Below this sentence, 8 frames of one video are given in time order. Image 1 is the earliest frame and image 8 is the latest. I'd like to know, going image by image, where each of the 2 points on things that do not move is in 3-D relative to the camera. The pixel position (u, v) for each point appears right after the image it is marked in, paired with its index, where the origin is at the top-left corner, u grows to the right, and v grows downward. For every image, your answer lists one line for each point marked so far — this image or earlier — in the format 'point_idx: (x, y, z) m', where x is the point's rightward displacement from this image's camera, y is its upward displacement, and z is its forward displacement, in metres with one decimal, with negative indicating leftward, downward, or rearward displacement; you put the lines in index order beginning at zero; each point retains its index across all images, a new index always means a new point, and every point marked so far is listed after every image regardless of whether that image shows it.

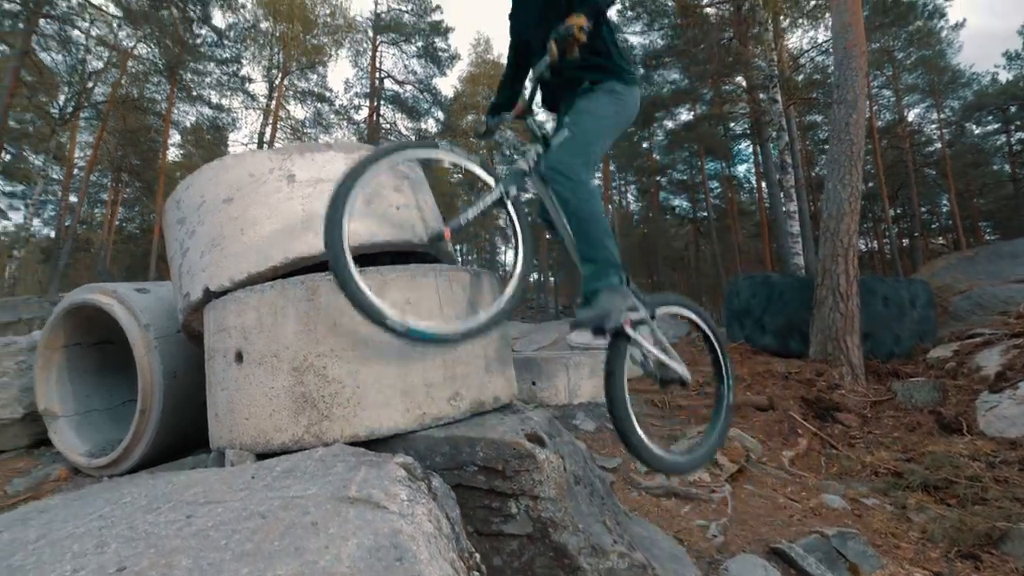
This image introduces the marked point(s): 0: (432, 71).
0: (-2.5, +6.9, +15.5) m
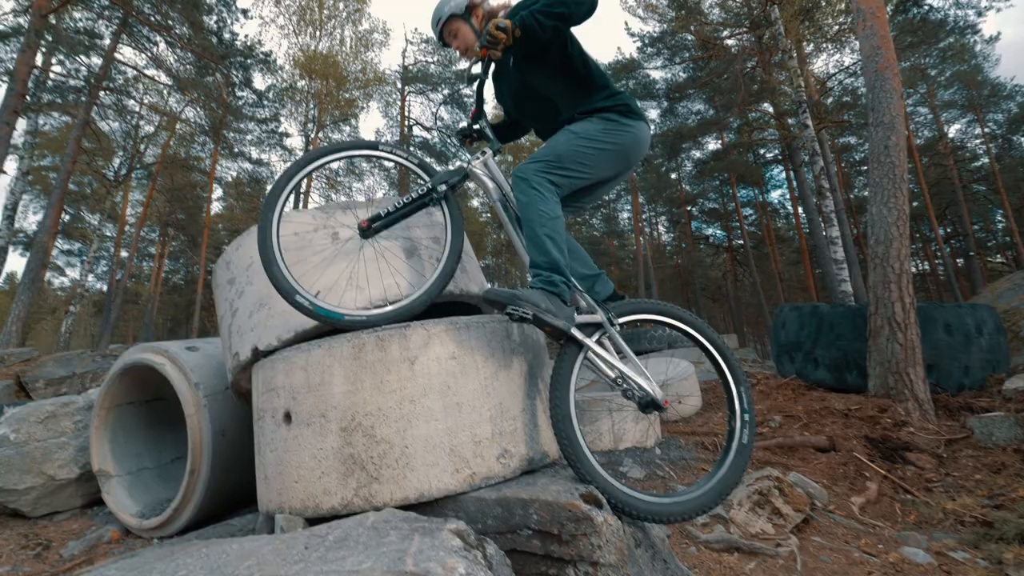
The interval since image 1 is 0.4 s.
0: (-1.7, +5.7, +16.0) m
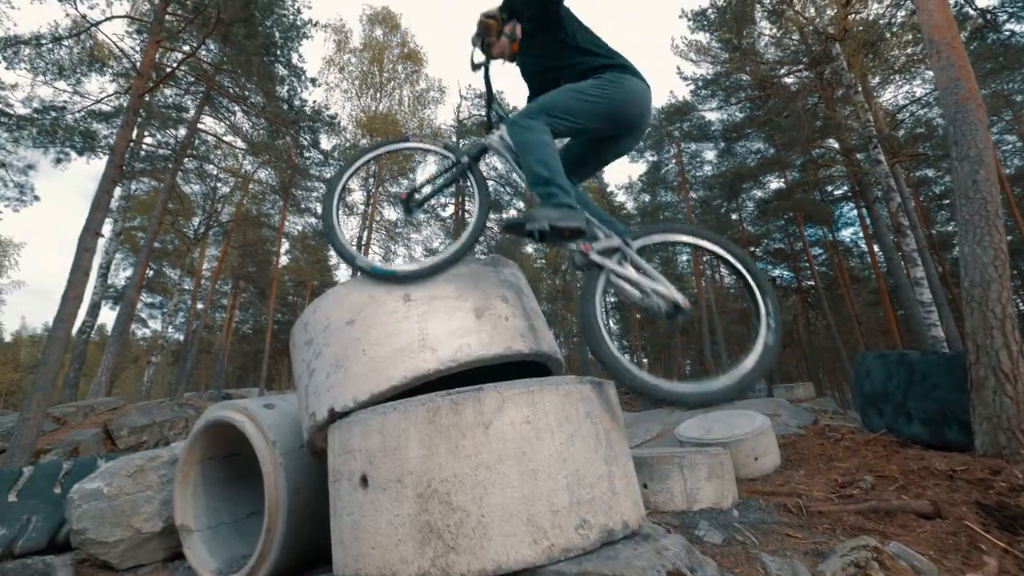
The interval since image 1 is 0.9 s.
0: (-0.1, +4.2, +16.5) m
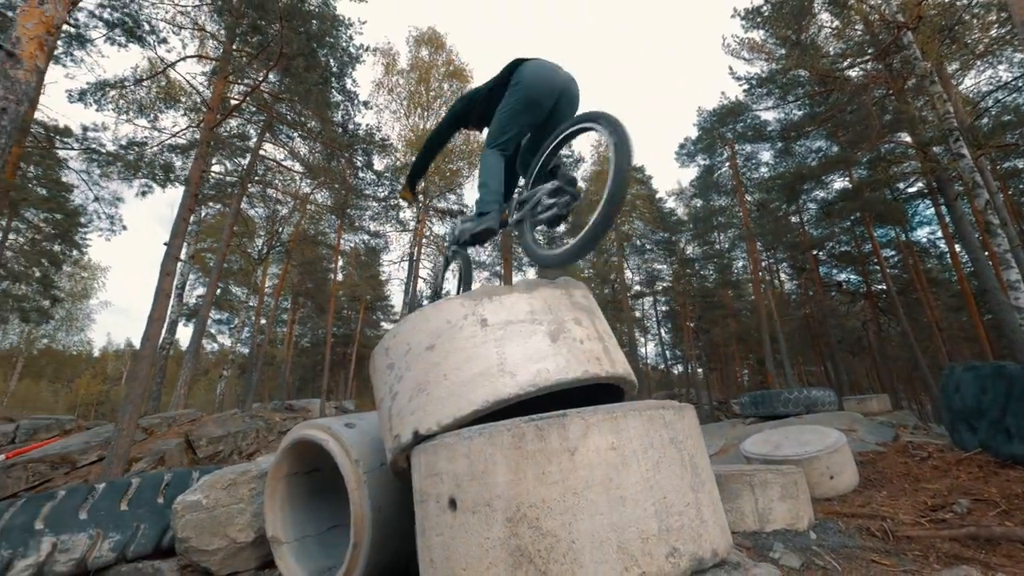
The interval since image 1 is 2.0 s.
0: (+1.5, +3.8, +16.6) m
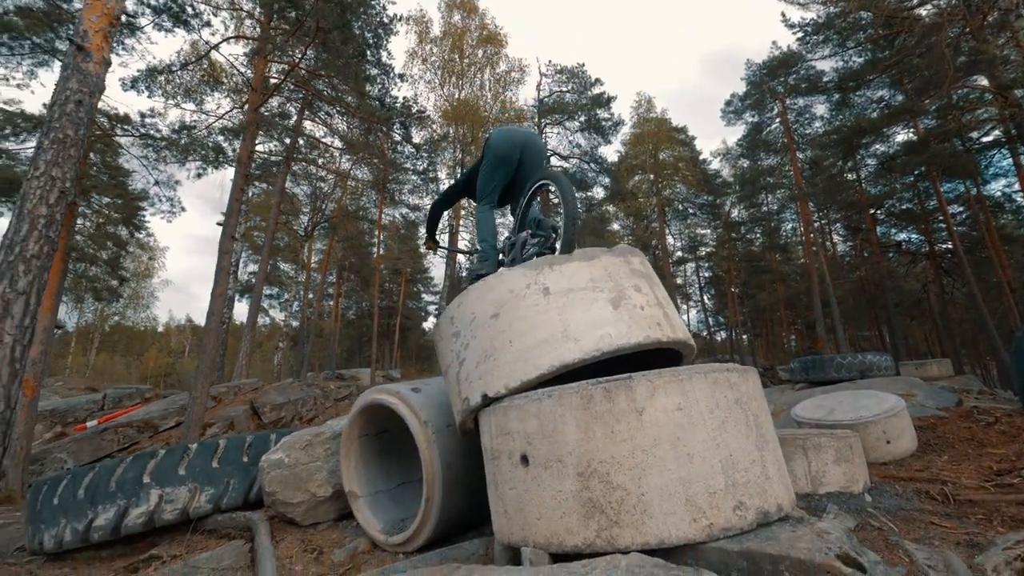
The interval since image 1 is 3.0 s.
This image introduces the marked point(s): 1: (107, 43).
0: (+2.8, +4.8, +16.3) m
1: (-4.2, +2.5, +5.1) m
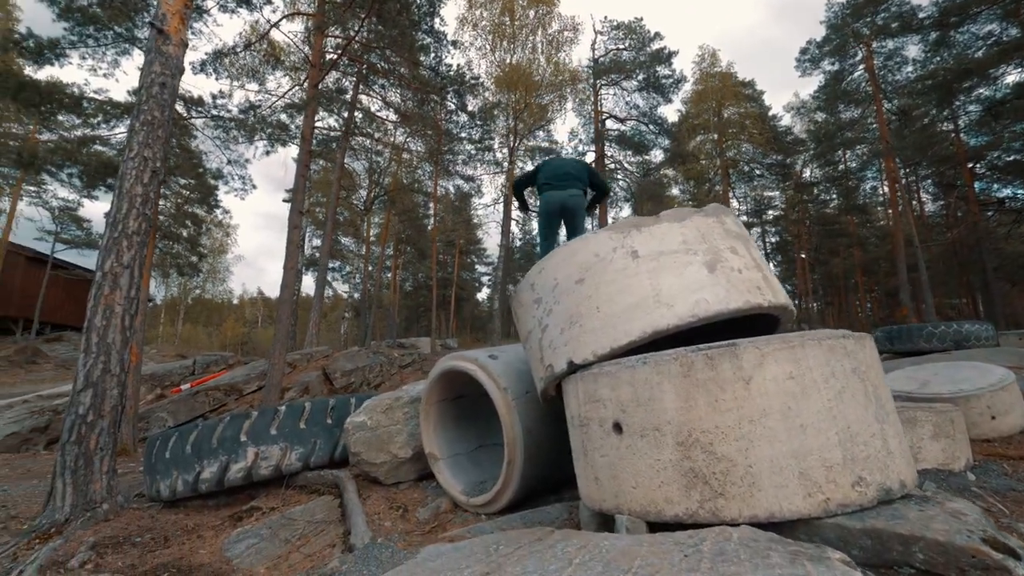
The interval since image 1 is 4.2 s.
0: (+4.6, +5.9, +15.5) m
1: (-3.5, +2.8, +5.3) m
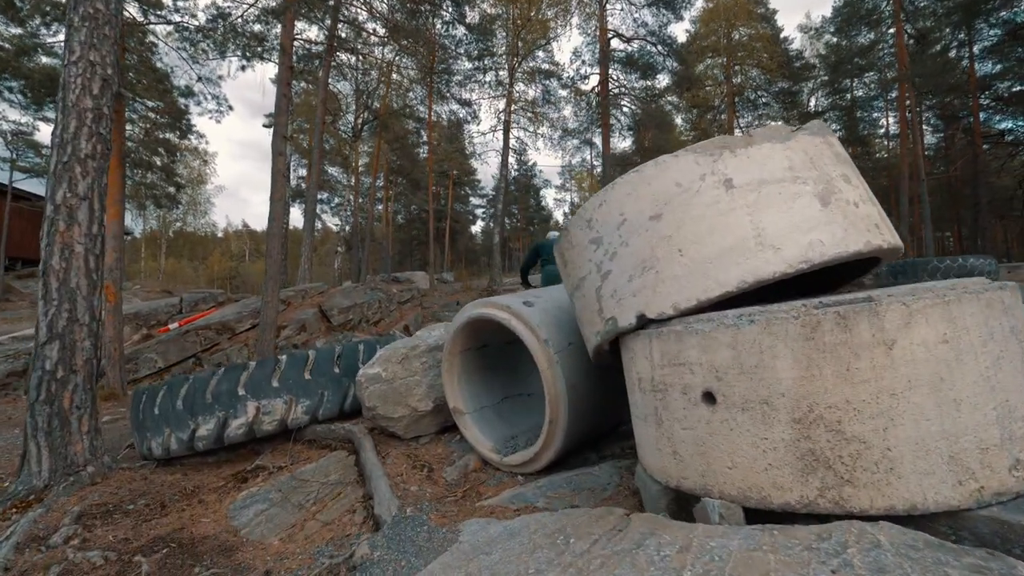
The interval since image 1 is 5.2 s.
0: (+4.6, +7.8, +14.1) m
1: (-3.3, +3.4, +4.3) m
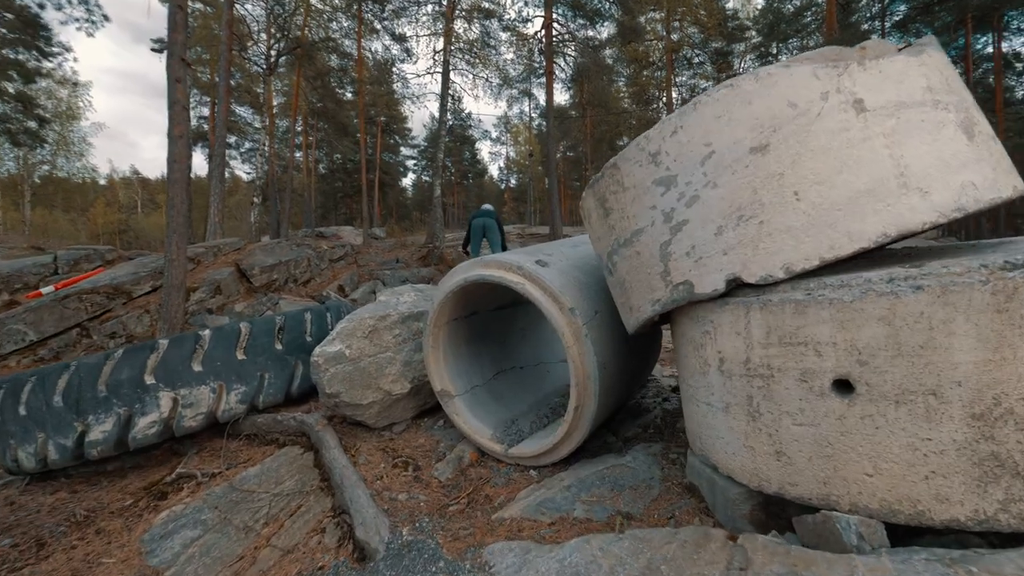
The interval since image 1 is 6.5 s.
0: (+3.1, +8.9, +13.4) m
1: (-3.3, +3.7, +2.9) m
